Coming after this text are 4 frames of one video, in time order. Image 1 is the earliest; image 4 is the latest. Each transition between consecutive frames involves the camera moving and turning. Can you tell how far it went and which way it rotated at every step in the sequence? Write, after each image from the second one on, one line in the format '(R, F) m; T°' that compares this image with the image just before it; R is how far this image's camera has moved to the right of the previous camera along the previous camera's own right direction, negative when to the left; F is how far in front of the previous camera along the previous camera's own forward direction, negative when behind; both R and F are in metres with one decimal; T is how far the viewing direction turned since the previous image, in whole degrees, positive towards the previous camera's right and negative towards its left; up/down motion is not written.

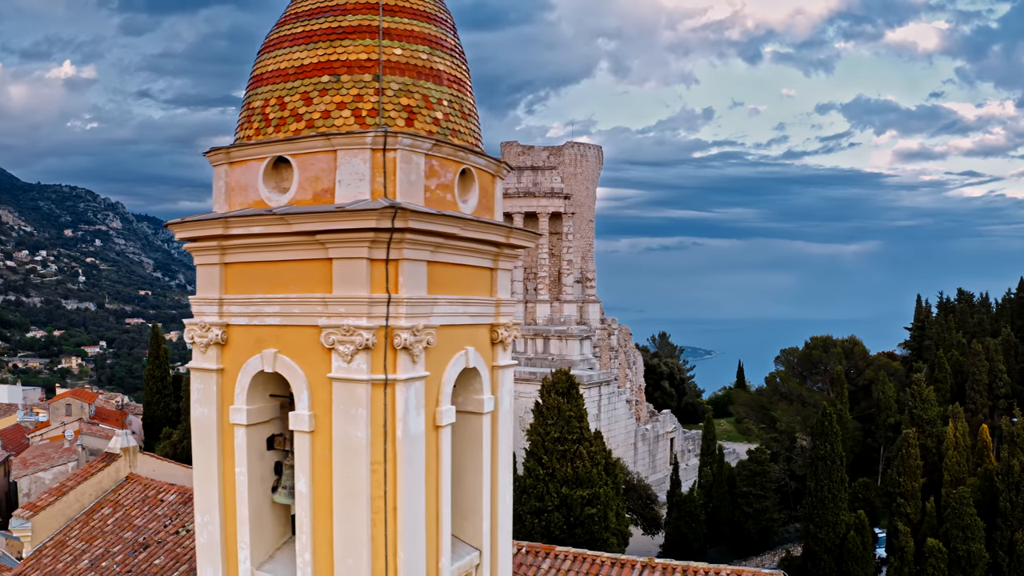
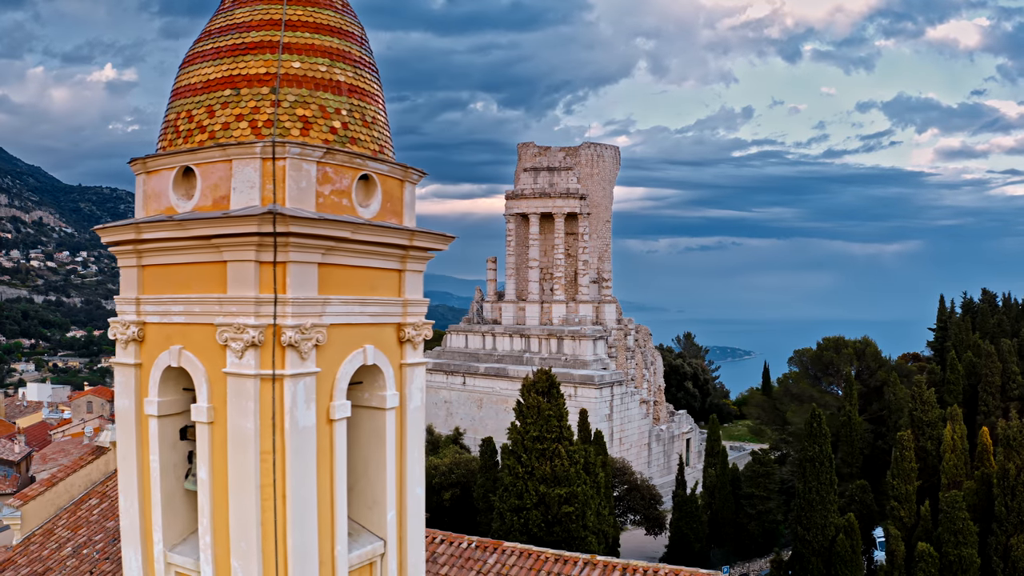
(+0.8, -0.2) m; -2°
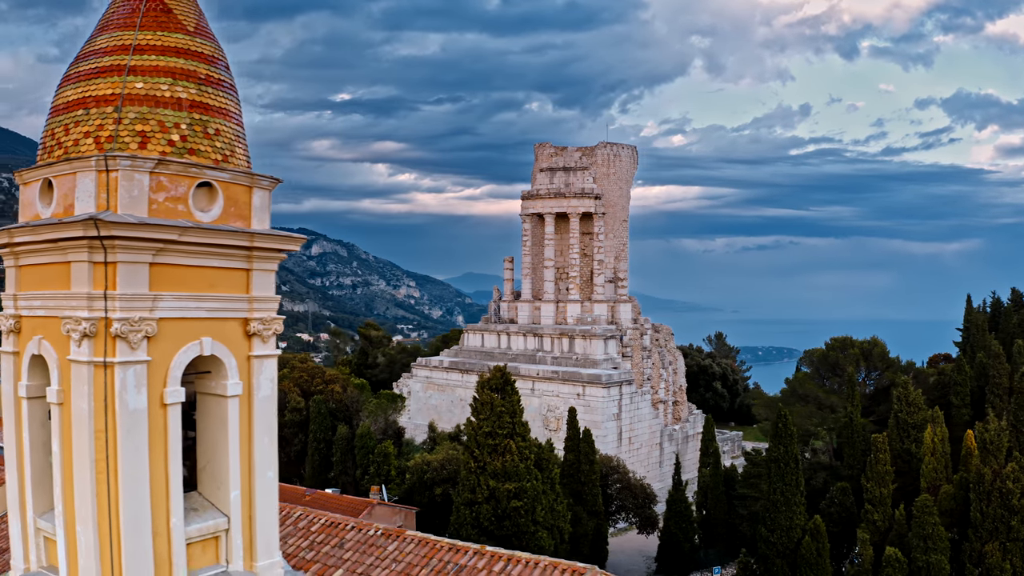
(+1.5, -0.4) m; -3°
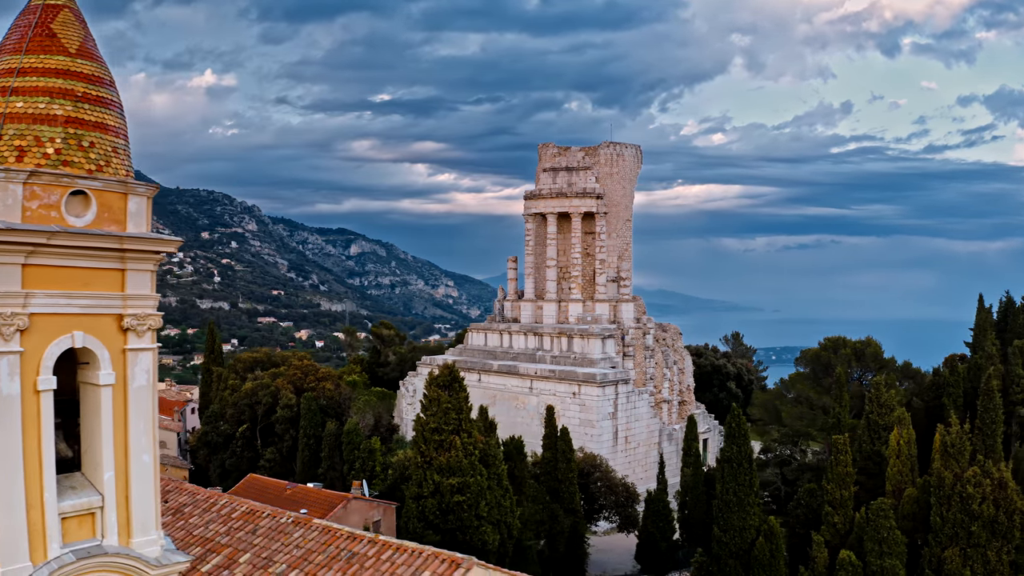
(+1.4, -0.4) m; -1°
